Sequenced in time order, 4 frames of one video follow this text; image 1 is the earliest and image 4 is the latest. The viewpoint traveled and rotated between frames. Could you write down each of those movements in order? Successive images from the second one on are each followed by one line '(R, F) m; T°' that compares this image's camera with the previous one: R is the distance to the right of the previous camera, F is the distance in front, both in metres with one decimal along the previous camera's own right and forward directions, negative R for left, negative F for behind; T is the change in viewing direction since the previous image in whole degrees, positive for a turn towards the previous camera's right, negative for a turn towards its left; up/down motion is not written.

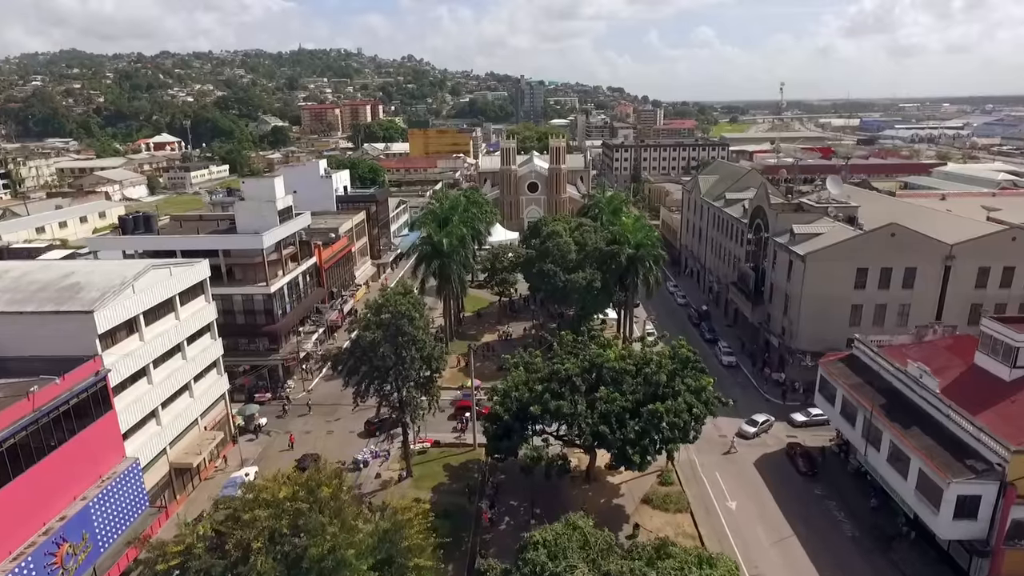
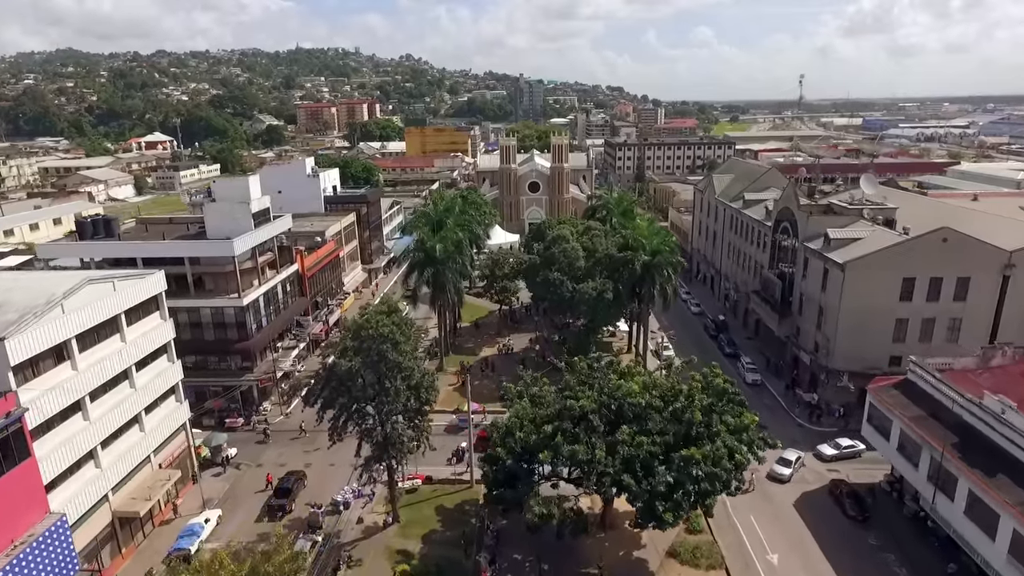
(-0.2, +5.1) m; 0°
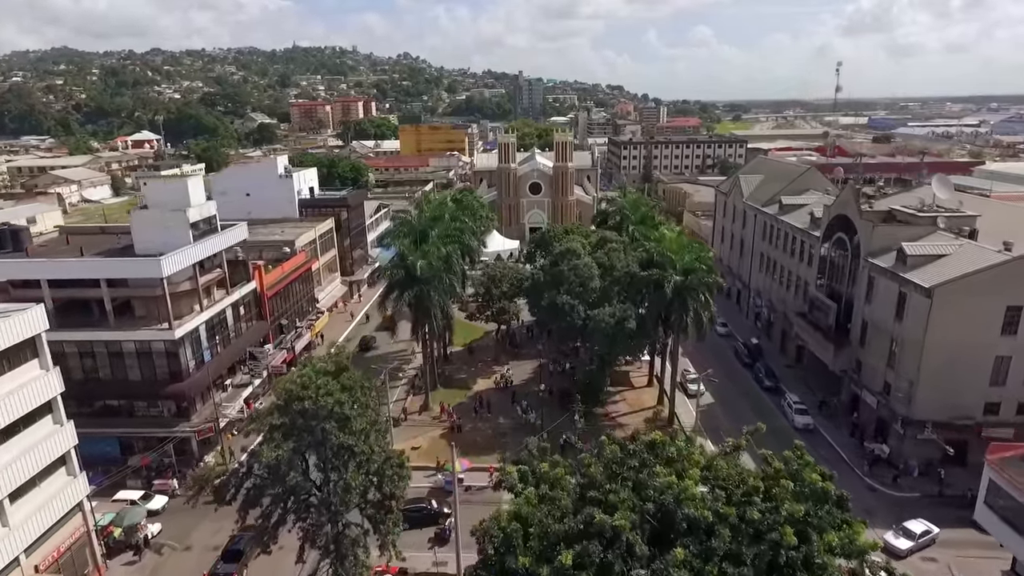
(0.0, +8.3) m; 0°
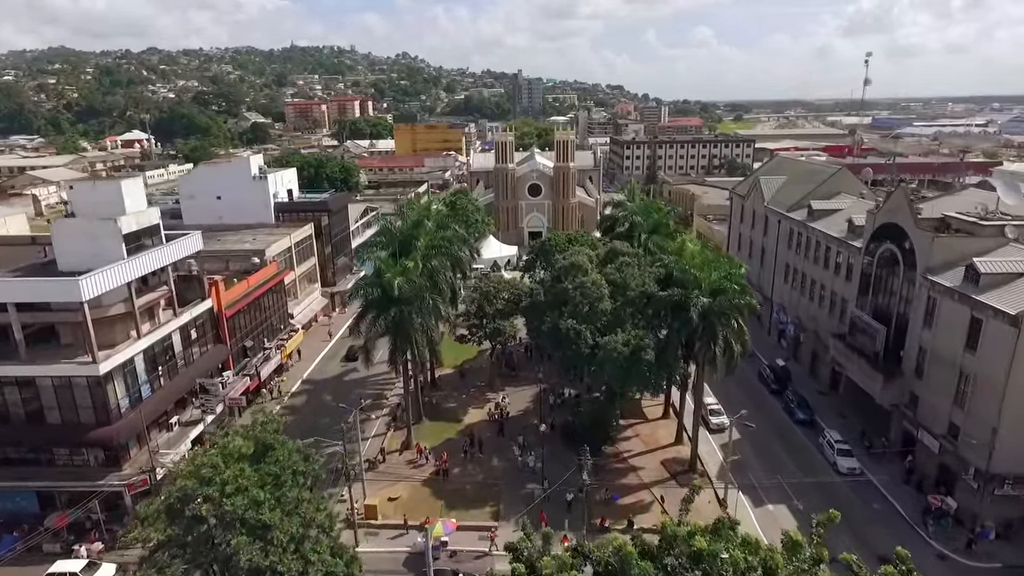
(+0.2, +5.7) m; 0°
